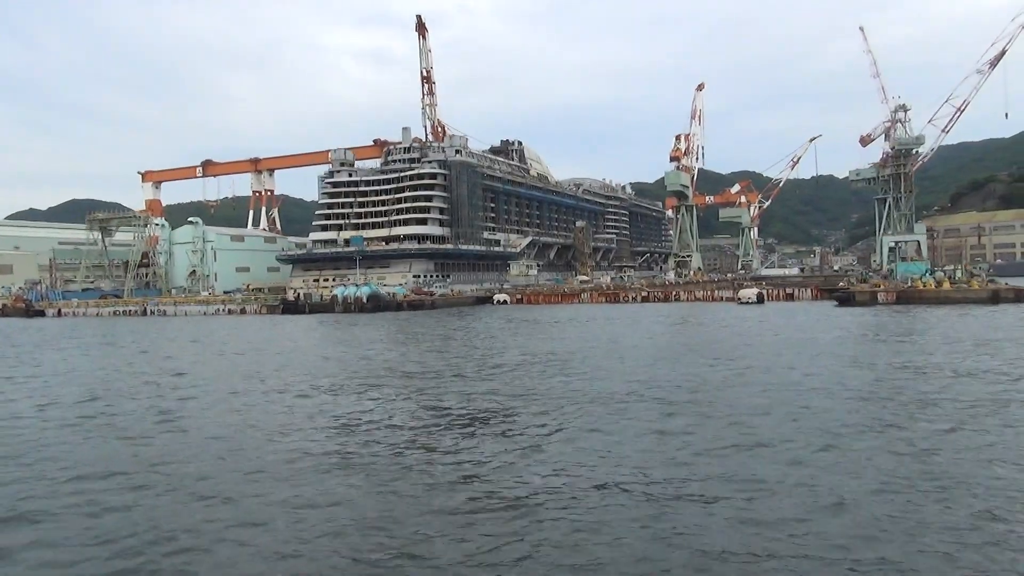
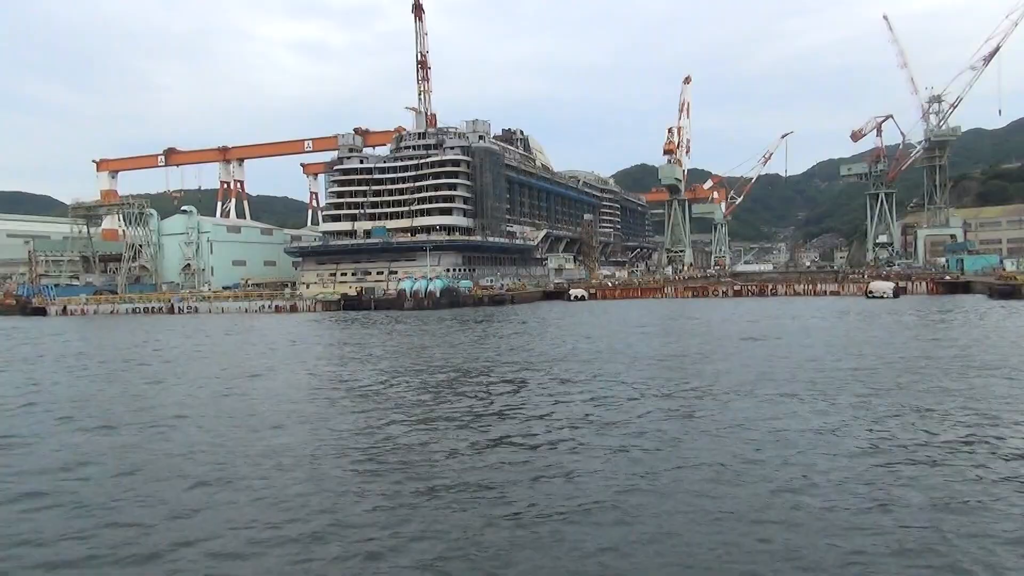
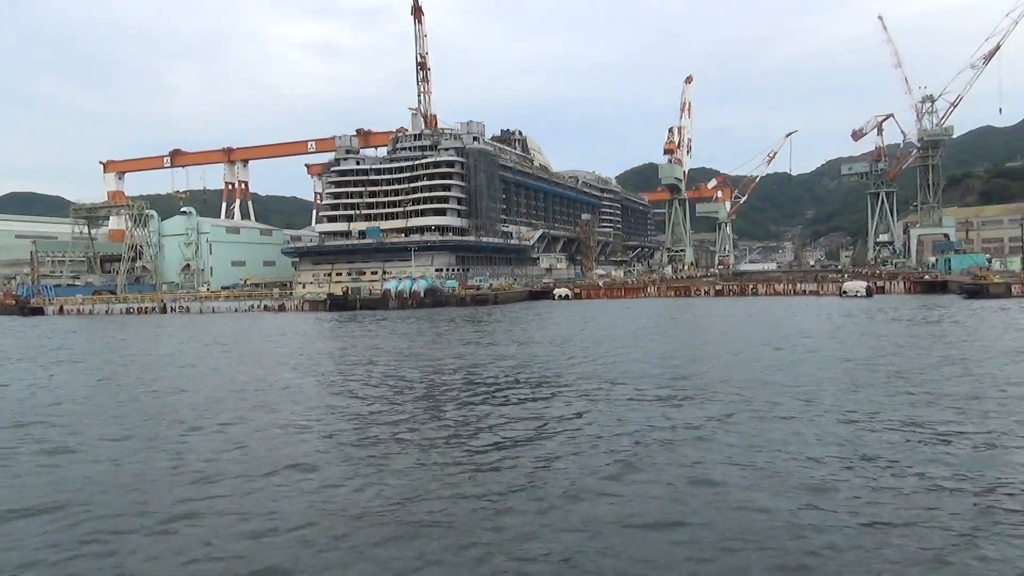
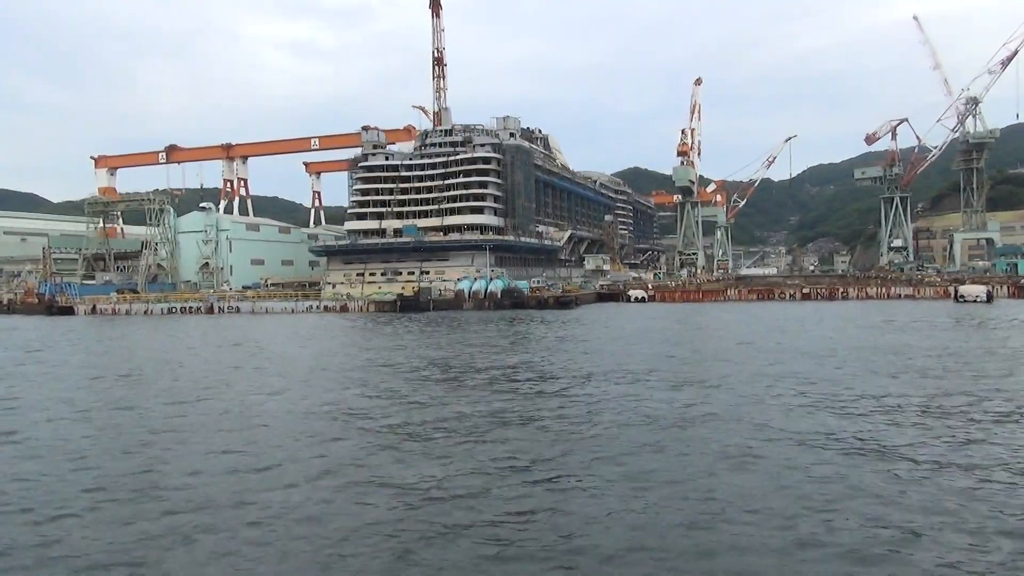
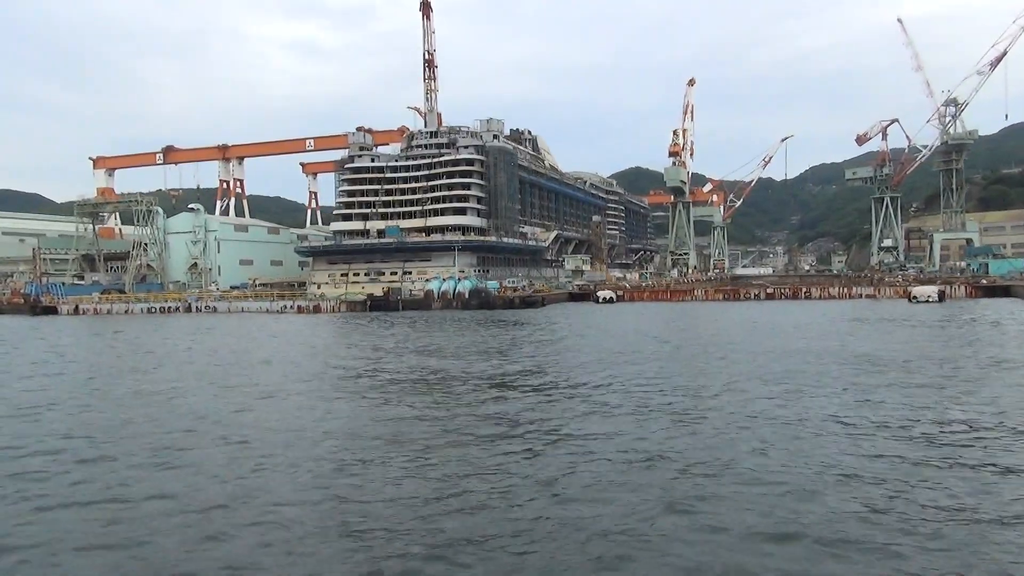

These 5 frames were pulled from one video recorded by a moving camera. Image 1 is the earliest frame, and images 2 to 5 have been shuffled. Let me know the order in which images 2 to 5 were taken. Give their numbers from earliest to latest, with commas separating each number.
3, 2, 5, 4
